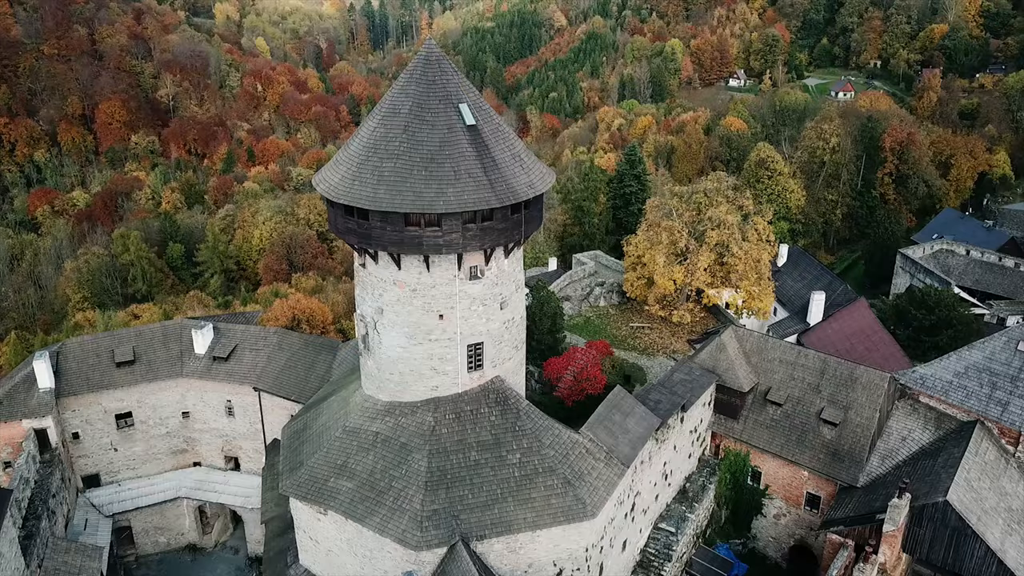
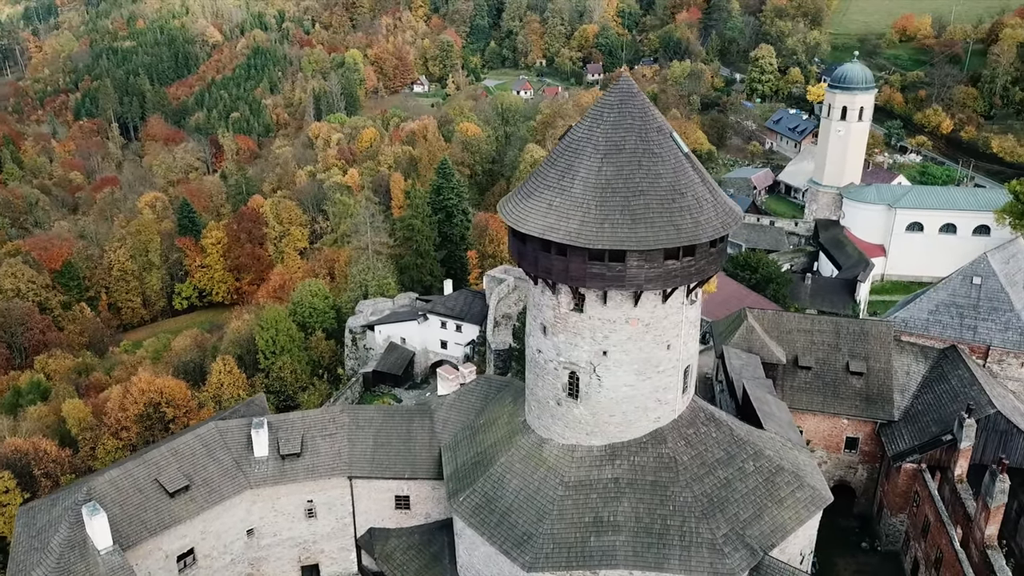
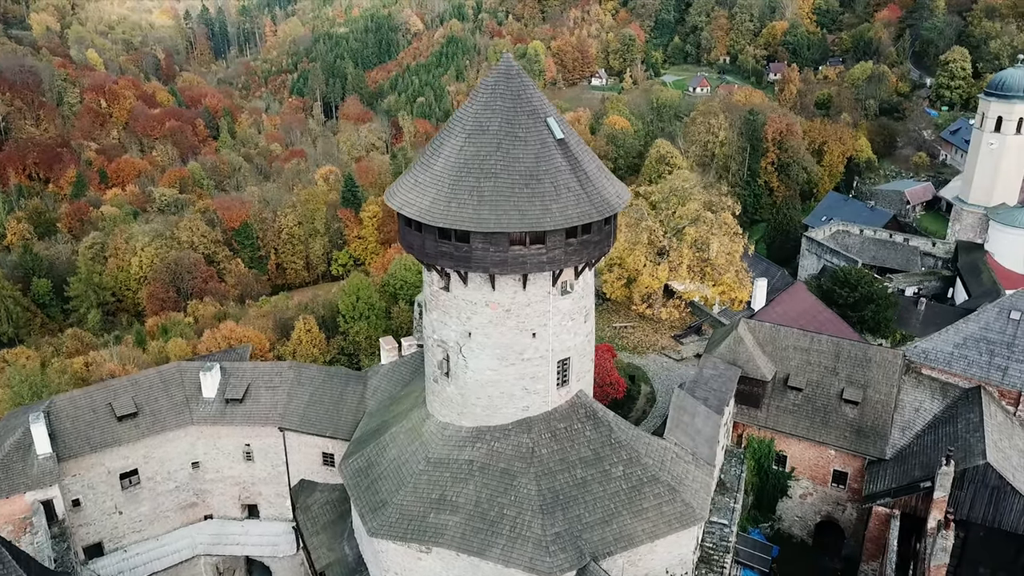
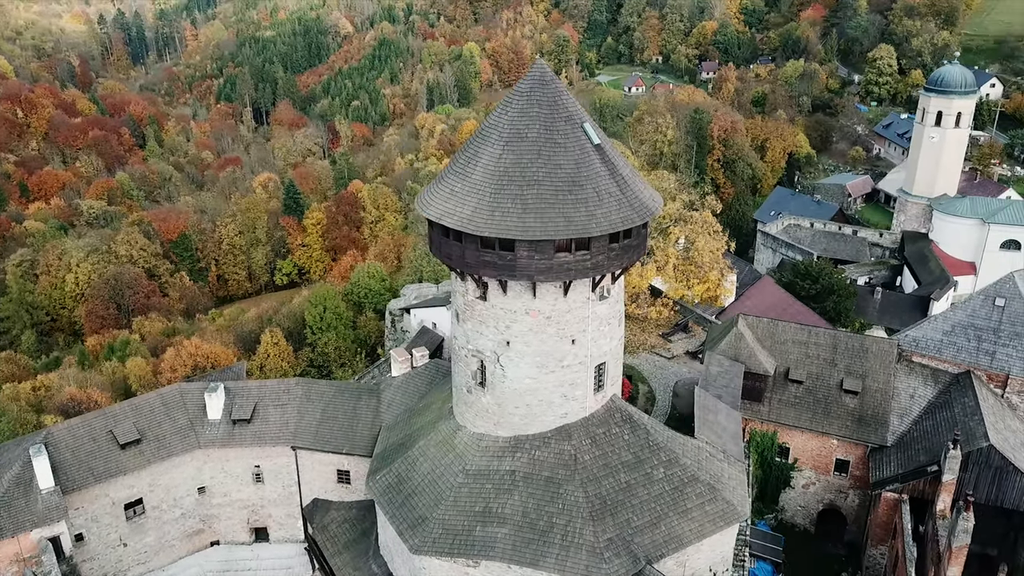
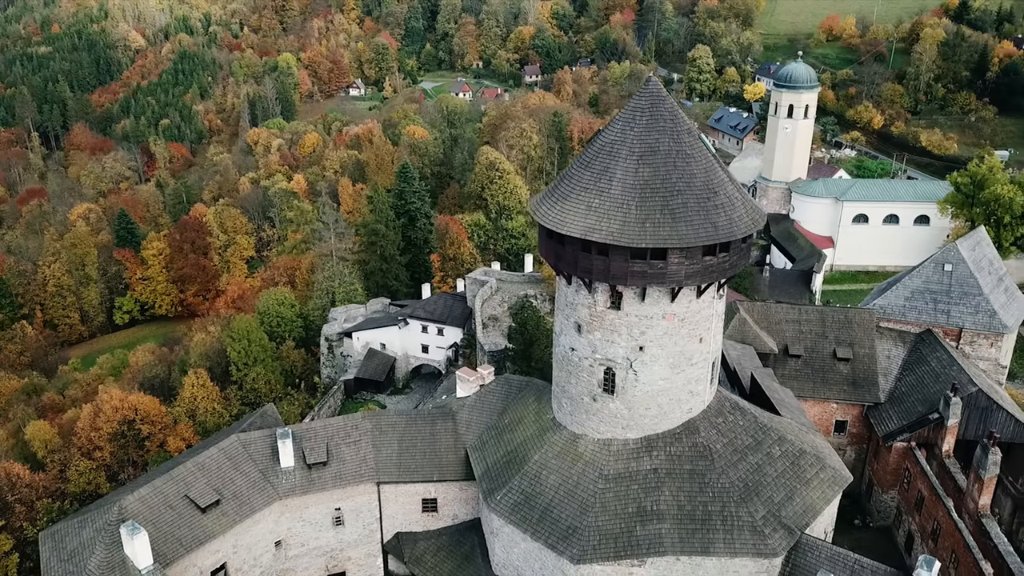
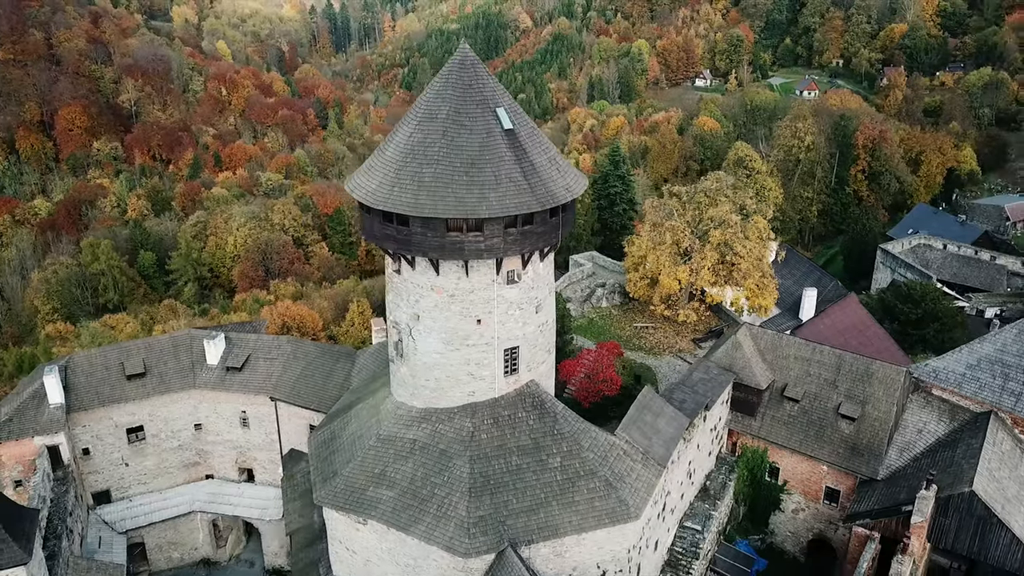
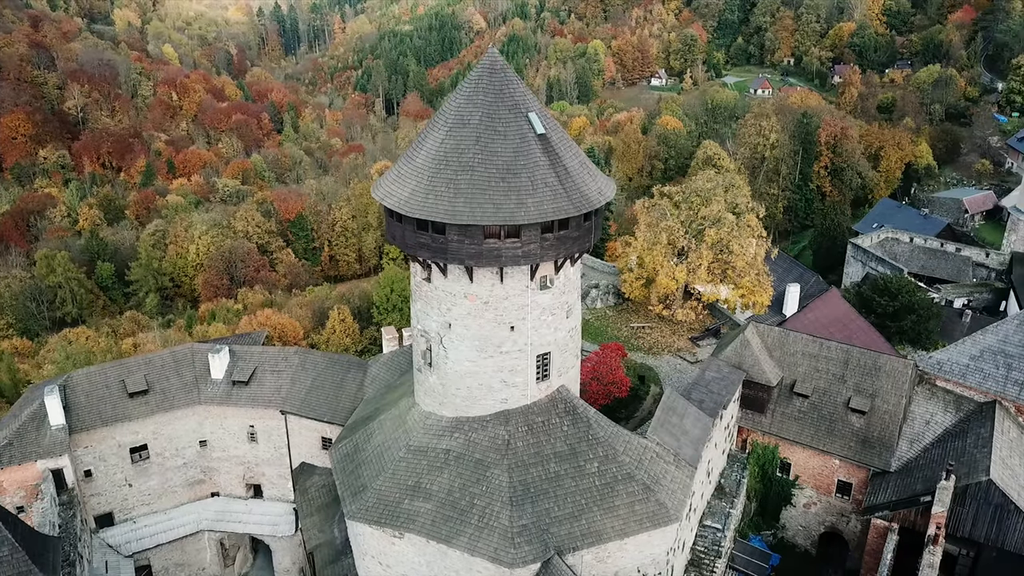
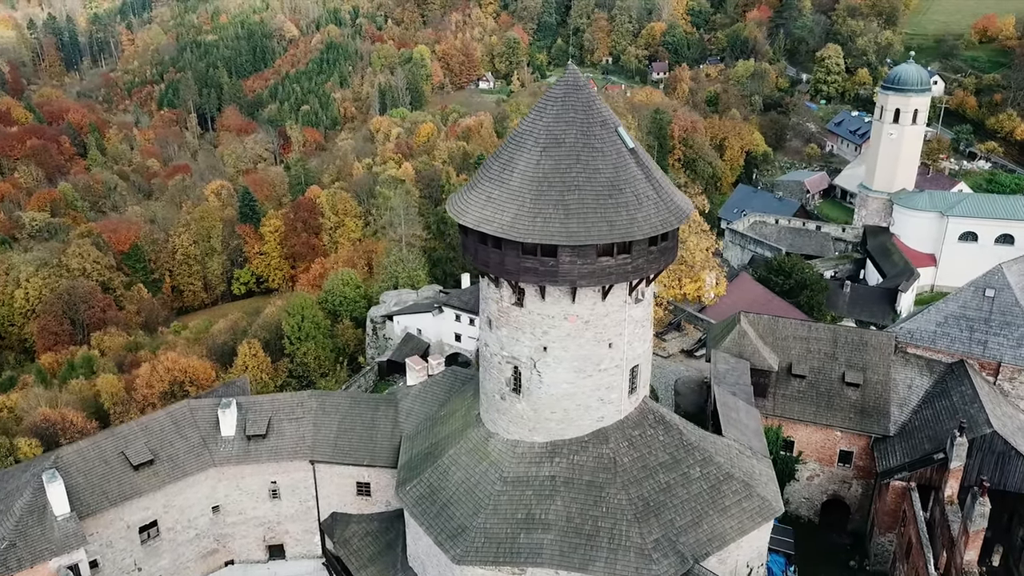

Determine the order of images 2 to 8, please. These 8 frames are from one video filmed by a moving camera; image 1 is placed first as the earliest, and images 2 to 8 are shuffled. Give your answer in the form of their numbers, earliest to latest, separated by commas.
6, 7, 3, 4, 8, 2, 5
